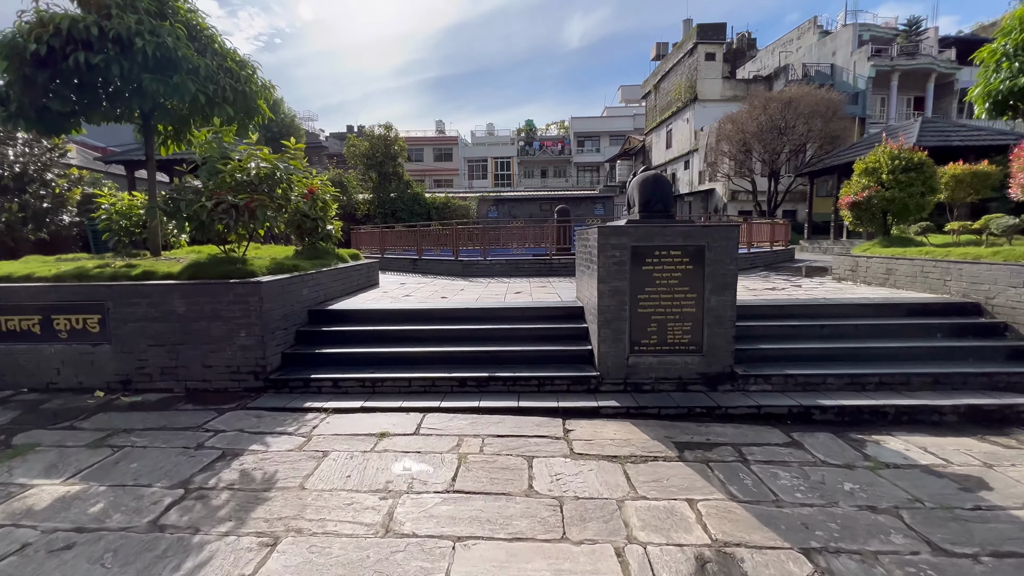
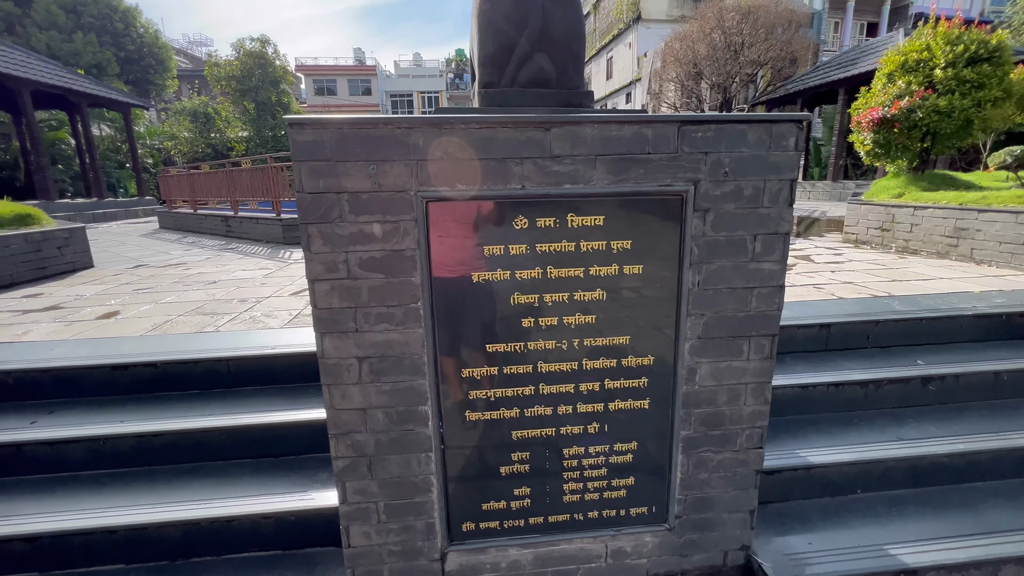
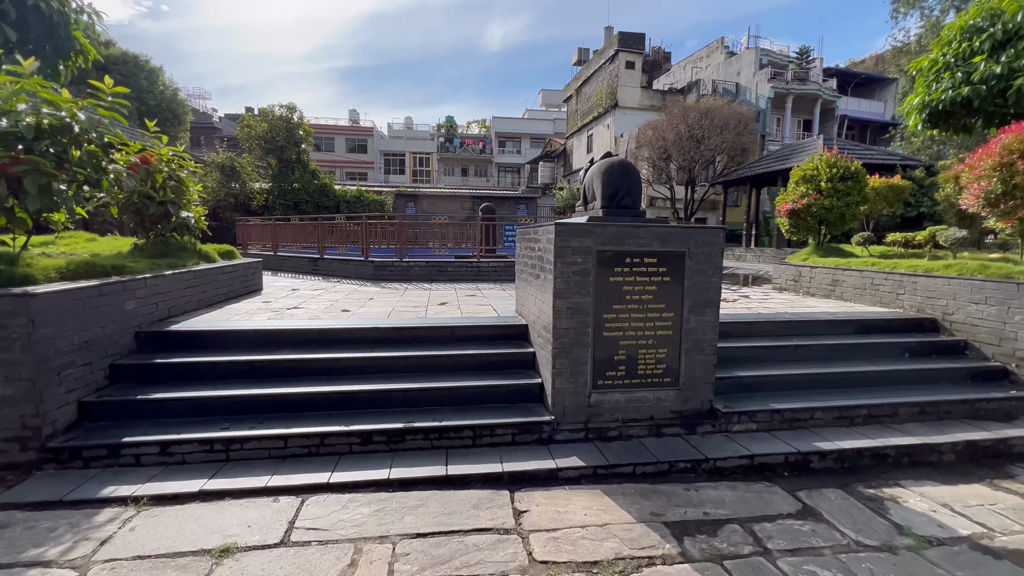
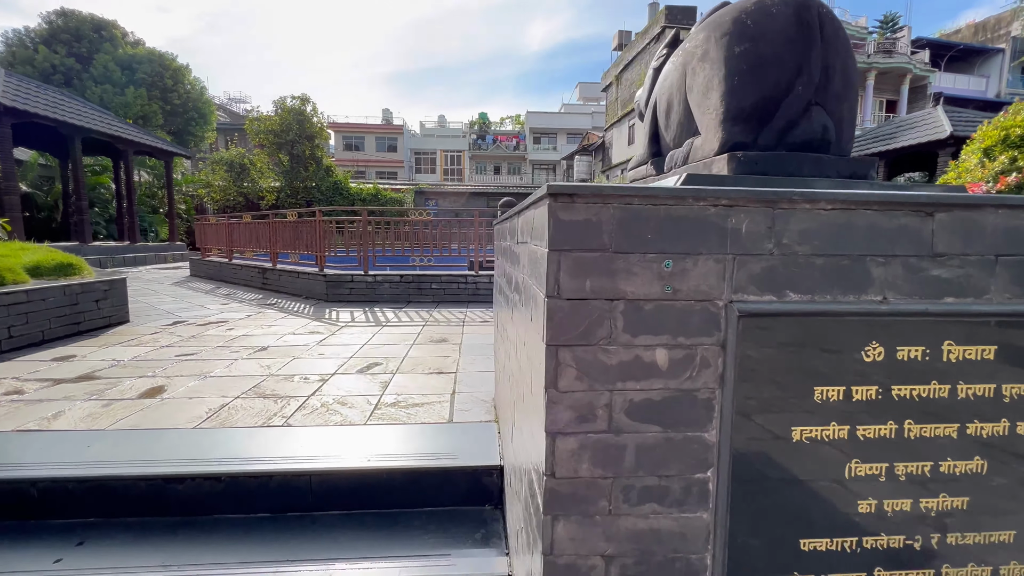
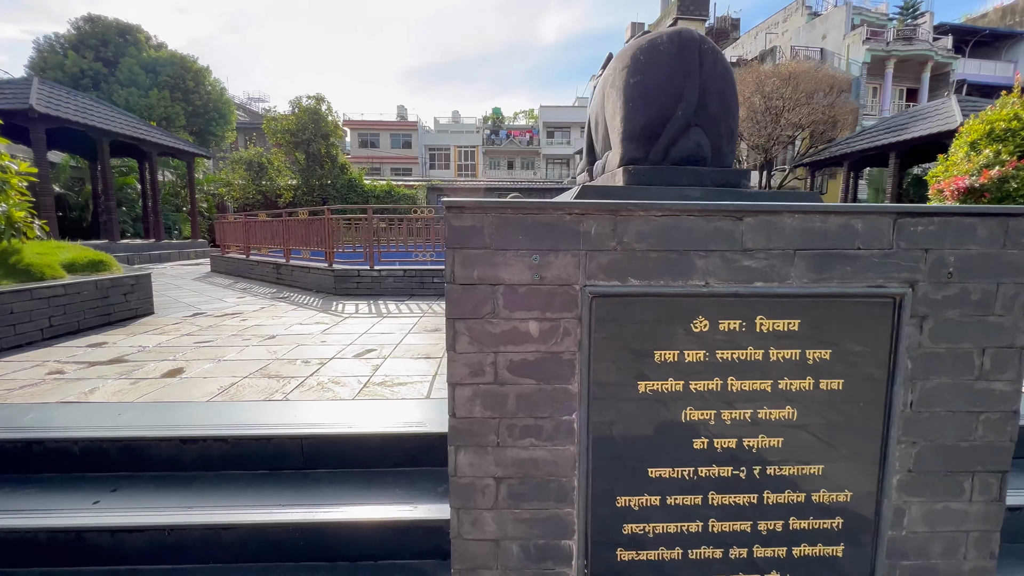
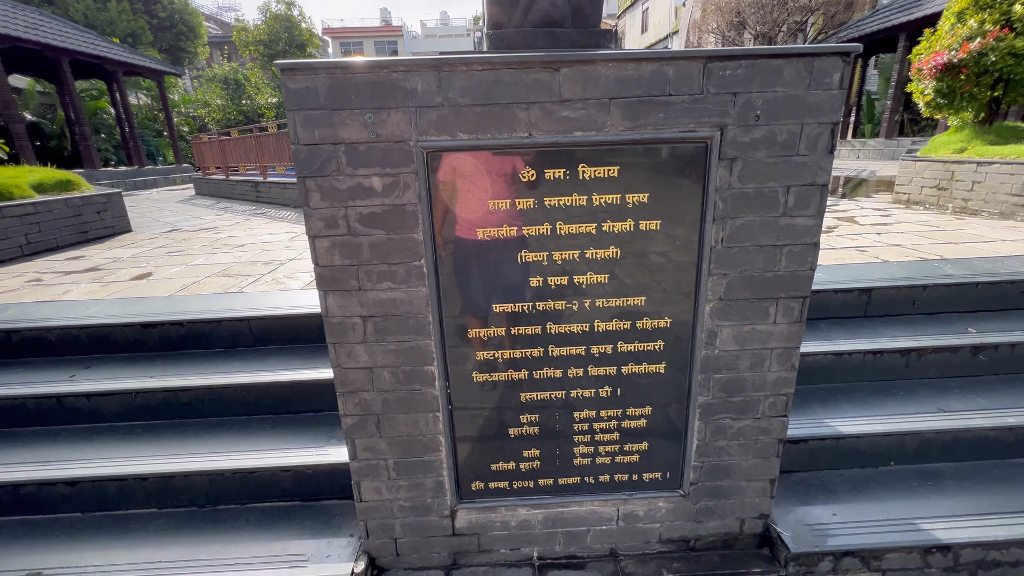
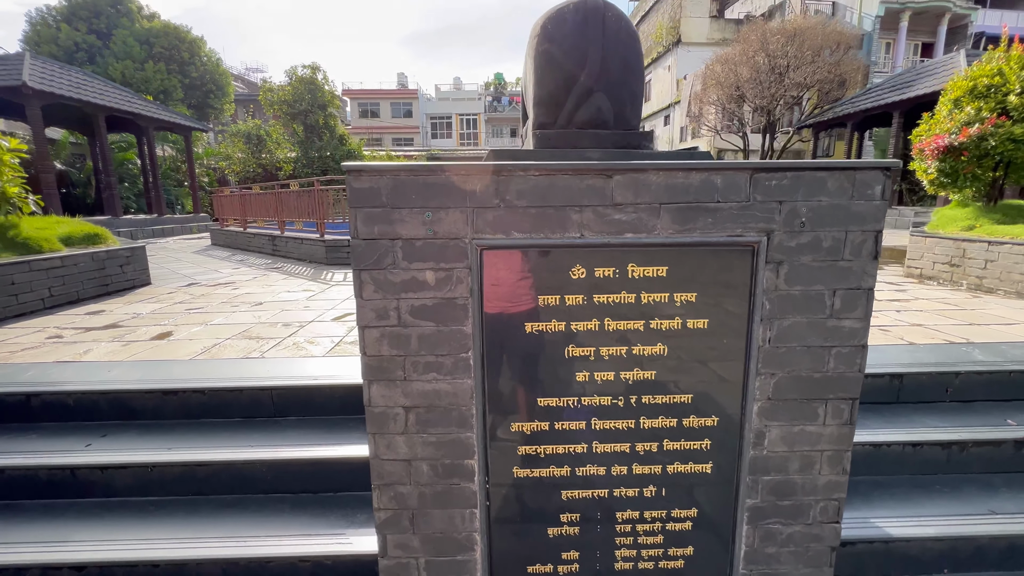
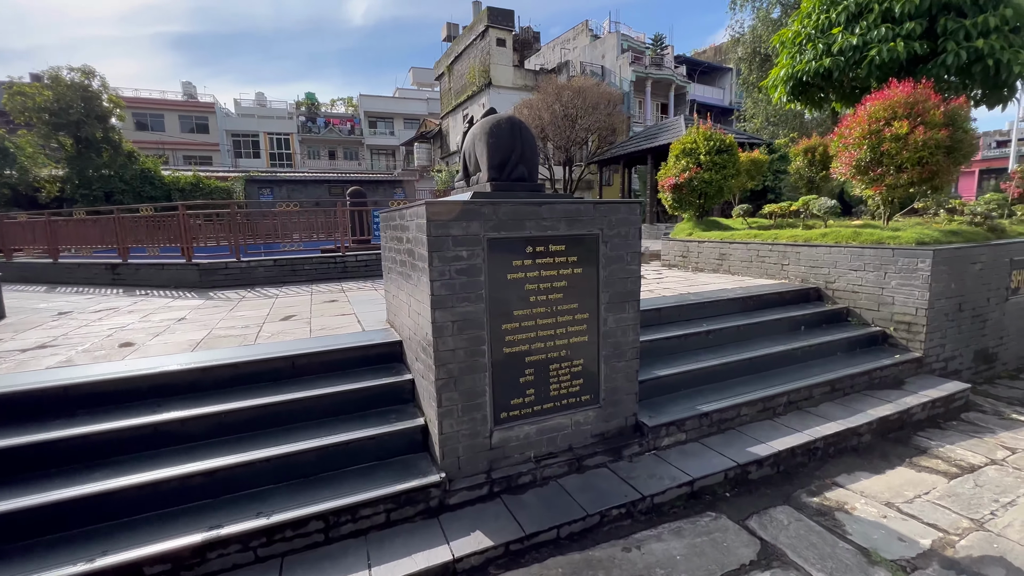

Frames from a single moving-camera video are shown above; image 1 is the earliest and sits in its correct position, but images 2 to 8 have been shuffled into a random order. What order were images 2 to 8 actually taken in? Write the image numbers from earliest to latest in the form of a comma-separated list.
3, 8, 2, 6, 7, 5, 4
